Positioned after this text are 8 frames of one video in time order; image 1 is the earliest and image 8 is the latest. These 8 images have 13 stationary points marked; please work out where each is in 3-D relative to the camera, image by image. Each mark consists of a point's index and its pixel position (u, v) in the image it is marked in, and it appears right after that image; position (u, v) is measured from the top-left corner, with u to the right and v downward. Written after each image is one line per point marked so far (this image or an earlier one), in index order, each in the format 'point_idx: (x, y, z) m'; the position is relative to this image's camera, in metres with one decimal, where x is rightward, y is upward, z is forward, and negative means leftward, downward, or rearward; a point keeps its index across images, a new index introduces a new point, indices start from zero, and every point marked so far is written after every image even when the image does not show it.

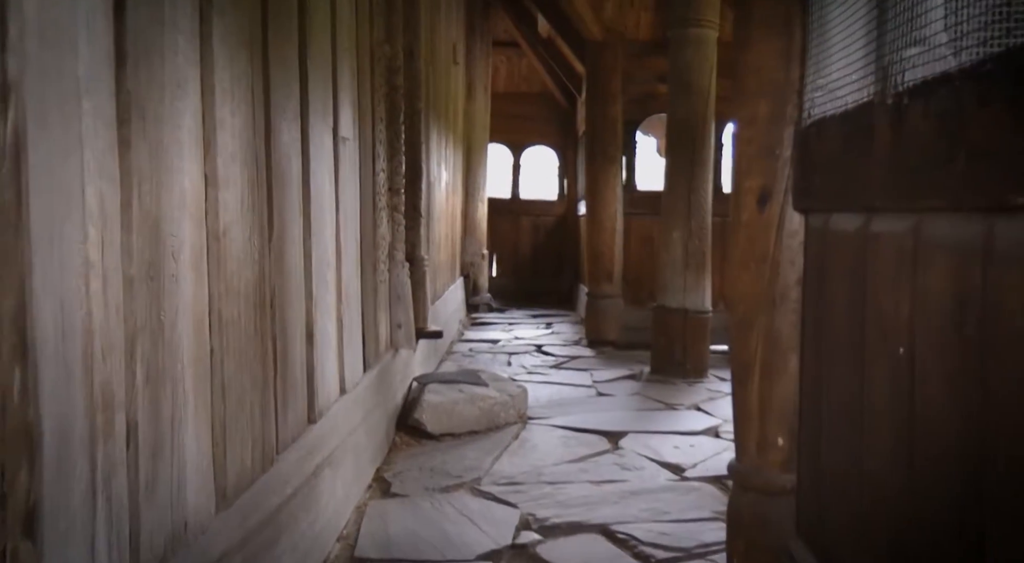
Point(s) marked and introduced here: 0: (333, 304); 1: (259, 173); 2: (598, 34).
0: (-0.6, -0.1, +3.0) m
1: (-0.6, +0.3, +2.2) m
2: (+0.7, +1.9, +6.8) m
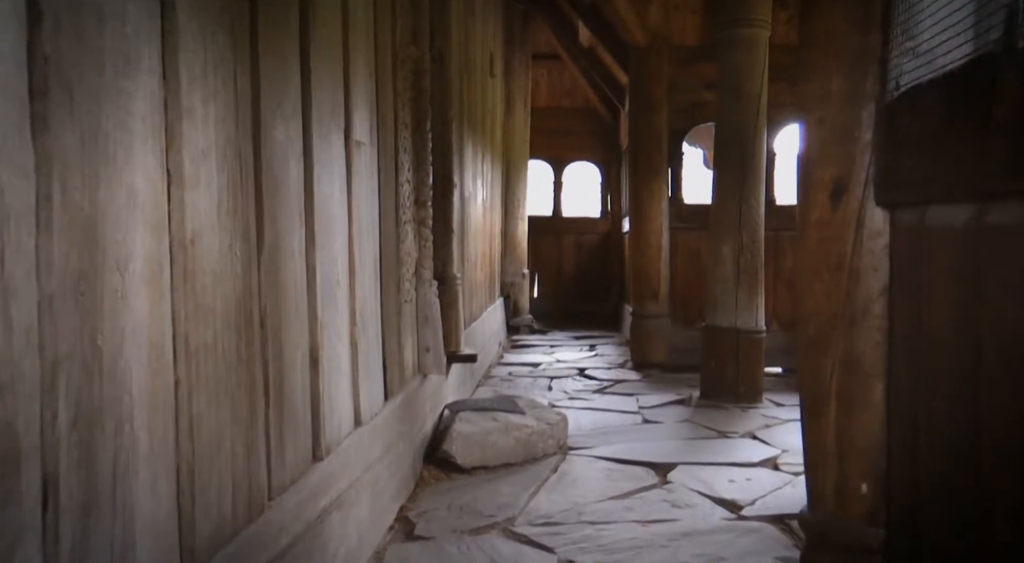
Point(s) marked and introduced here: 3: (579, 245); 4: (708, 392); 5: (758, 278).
0: (-0.5, -0.1, +2.7) m
1: (-0.6, +0.2, +1.9) m
2: (+0.9, +1.8, +6.4) m
3: (+0.8, +0.4, +10.5) m
4: (+1.3, -0.7, +5.6) m
5: (+1.5, 0.0, +5.4) m
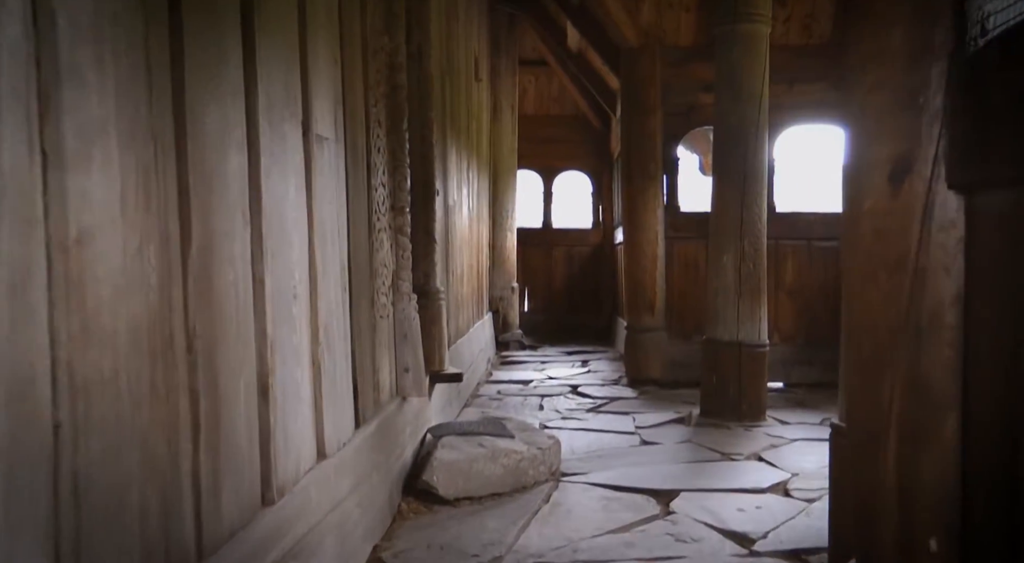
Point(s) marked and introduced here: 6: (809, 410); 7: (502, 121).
0: (-0.6, -0.2, +2.4) m
1: (-0.6, +0.2, +1.5) m
2: (+0.8, +1.7, +6.1) m
3: (+0.7, +0.3, +10.2) m
4: (+1.2, -0.8, +5.3) m
5: (+1.5, 0.0, +5.1) m
6: (+1.9, -0.8, +5.6) m
7: (-0.1, +1.6, +8.5) m
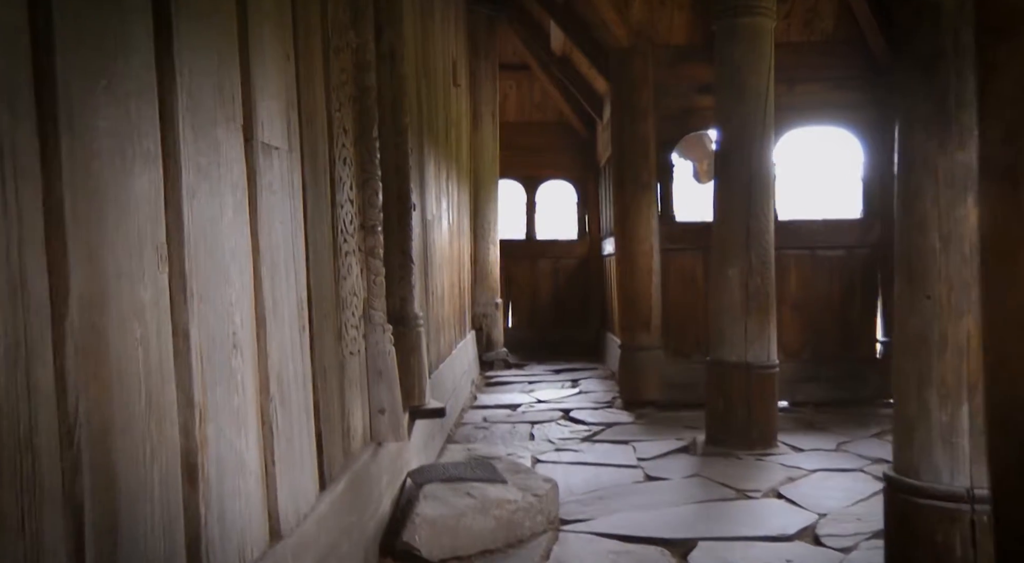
0: (-0.6, -0.3, +1.9) m
1: (-0.6, +0.1, +1.1) m
2: (+0.7, +1.6, +5.7) m
3: (+0.5, +0.1, +9.7) m
4: (+1.1, -0.9, +4.8) m
5: (+1.4, -0.1, +4.7) m
6: (+1.8, -0.9, +5.2) m
7: (-0.3, +1.4, +8.1) m
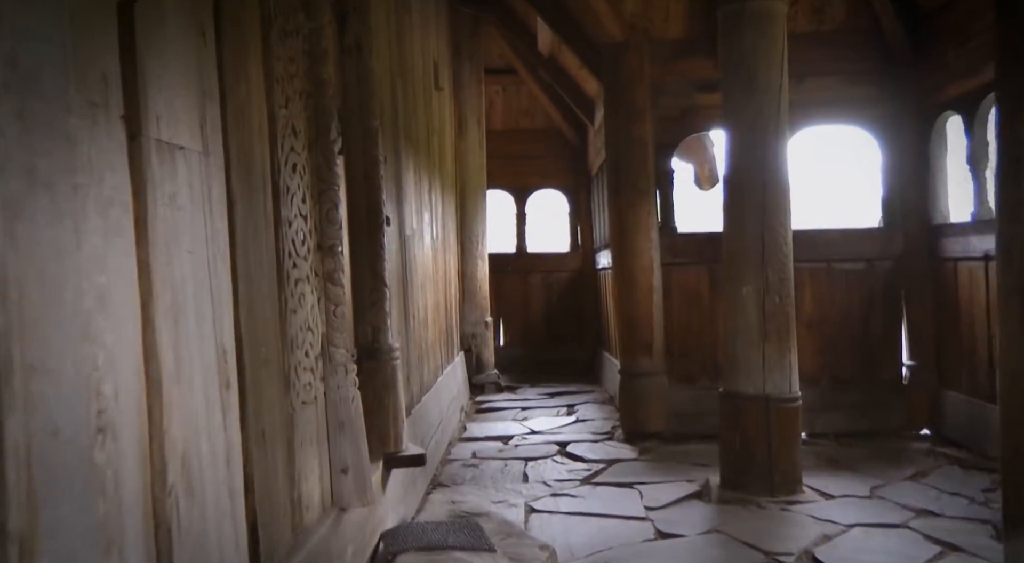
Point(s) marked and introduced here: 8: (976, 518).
0: (-0.6, -0.3, +1.4) m
1: (-0.6, +0.1, +0.5) m
2: (+0.6, +1.5, +5.2) m
3: (+0.4, 0.0, +9.2) m
4: (+1.1, -1.0, +4.3) m
5: (+1.3, -0.2, +4.2) m
6: (+1.8, -1.0, +4.6) m
7: (-0.4, +1.3, +7.6) m
8: (+2.0, -1.0, +3.8) m
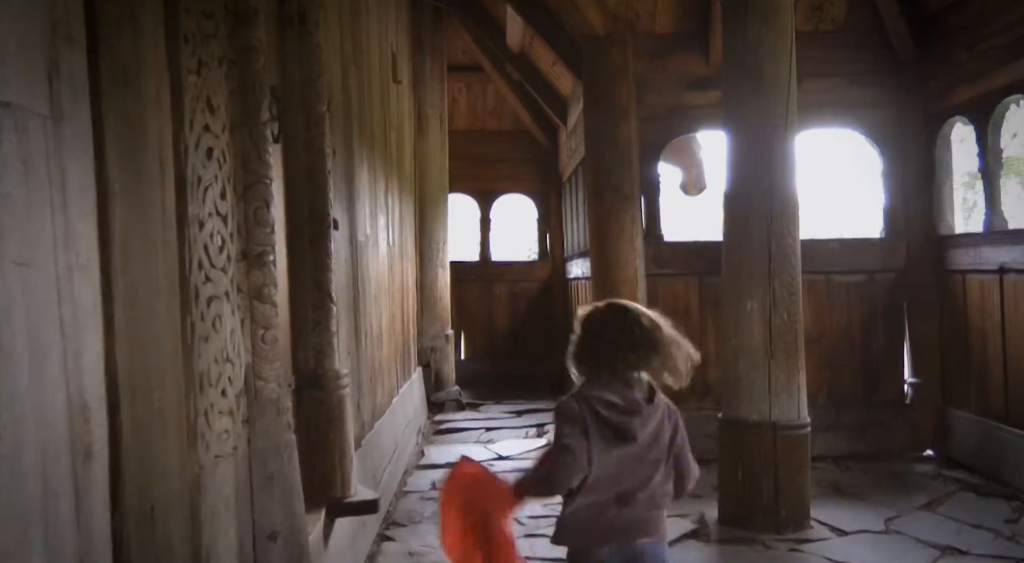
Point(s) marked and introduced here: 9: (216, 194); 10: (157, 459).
0: (-0.6, -0.4, +0.8) m
1: (-0.6, 0.0, 0.0) m
2: (+0.5, +1.4, +4.7) m
3: (0.0, -0.1, +8.7) m
4: (+0.9, -1.0, +3.8) m
5: (+1.2, -0.3, +3.7) m
6: (+1.6, -1.1, +4.2) m
7: (-0.7, +1.2, +7.0) m
8: (+1.9, -1.1, +3.4) m
9: (-0.7, +0.2, +2.0) m
10: (-0.6, -0.3, +1.6) m
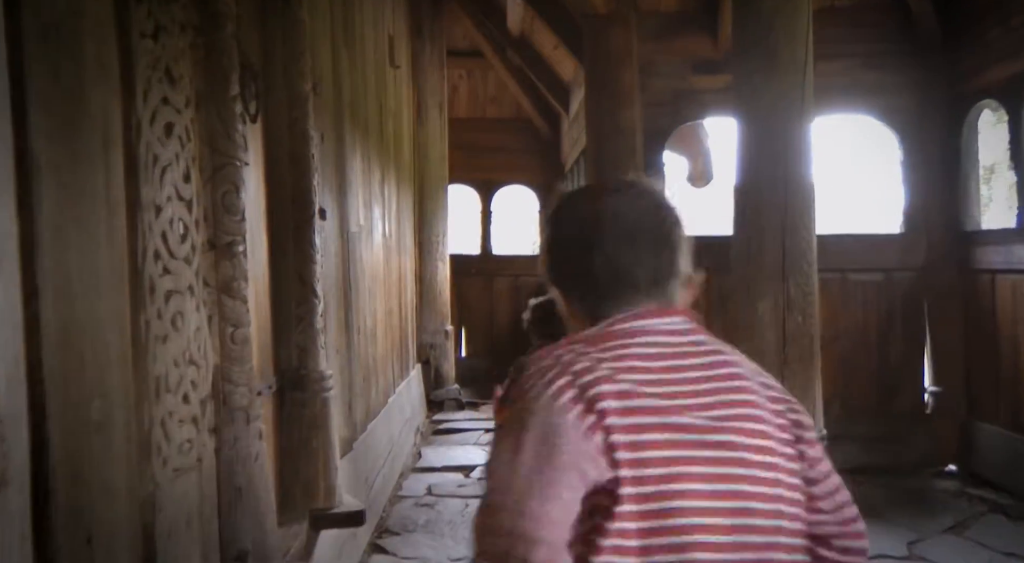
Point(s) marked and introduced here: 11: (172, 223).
0: (-0.6, -0.4, +0.6) m
1: (-0.6, 0.0, -0.2) m
2: (+0.5, +1.4, +4.5) m
3: (0.0, -0.1, +8.5) m
4: (+0.9, -1.0, +3.6) m
5: (+1.2, -0.3, +3.5) m
6: (+1.6, -1.1, +4.0) m
7: (-0.6, +1.2, +6.8) m
8: (+1.9, -1.1, +3.1) m
9: (-0.7, +0.2, +1.7) m
10: (-0.6, -0.3, +1.4) m
11: (-0.7, +0.1, +1.7) m
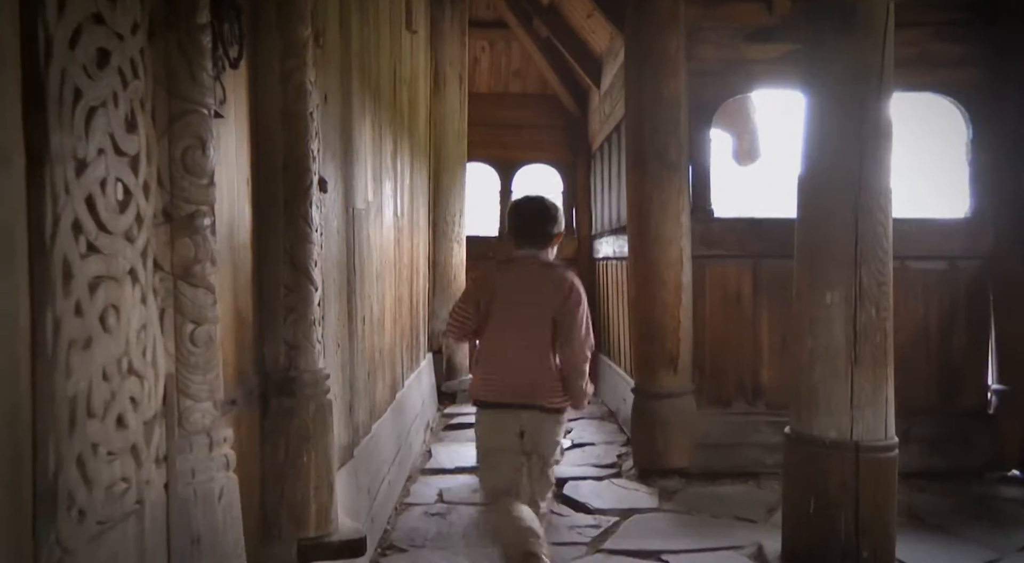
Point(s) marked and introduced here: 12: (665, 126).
0: (-0.6, -0.4, +0.2) m
1: (-0.6, 0.0, -0.7) m
2: (+0.6, +1.5, +4.0) m
3: (+0.2, +0.1, +8.0) m
4: (+1.0, -1.0, +3.2) m
5: (+1.3, -0.2, +3.0) m
6: (+1.7, -1.0, +3.5) m
7: (-0.5, +1.4, +6.3) m
8: (+2.0, -1.1, +2.7) m
9: (-0.6, +0.2, +1.3) m
10: (-0.6, -0.3, +0.9) m
11: (-0.6, +0.1, +1.2) m
12: (+0.7, +0.7, +4.1) m
